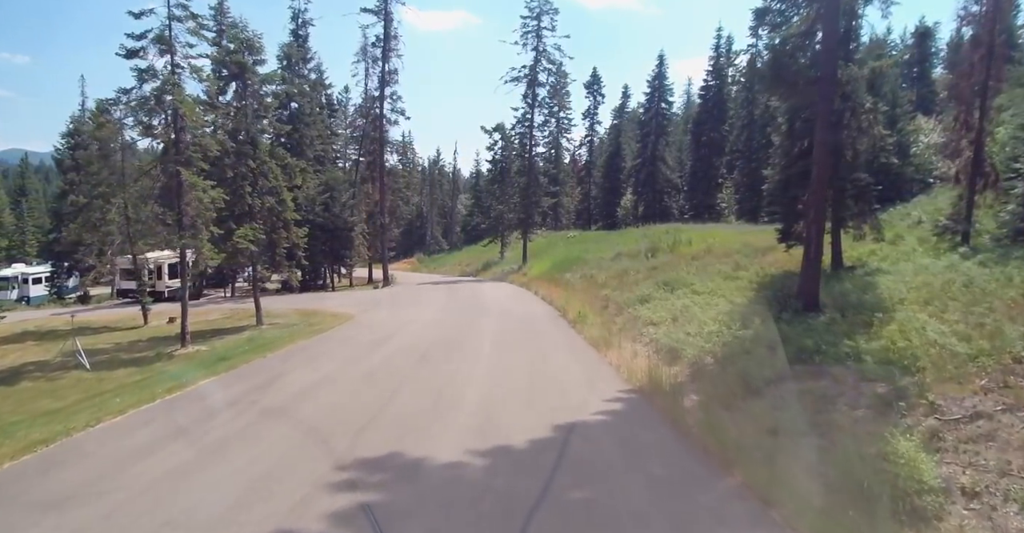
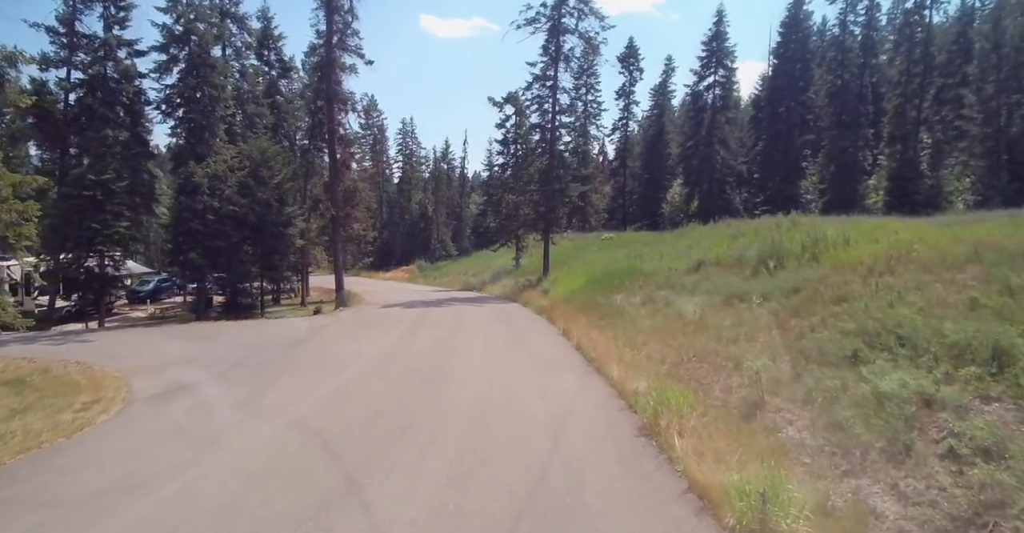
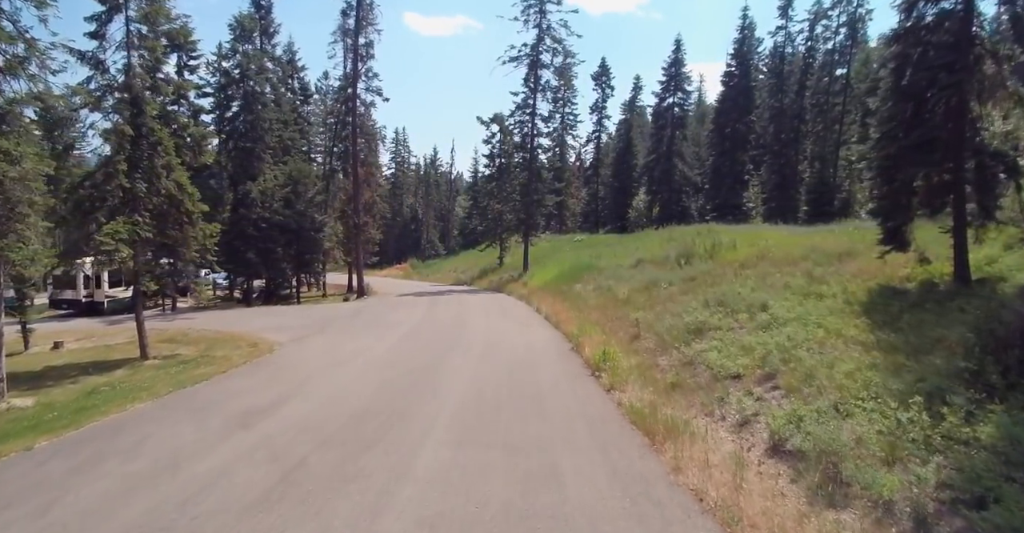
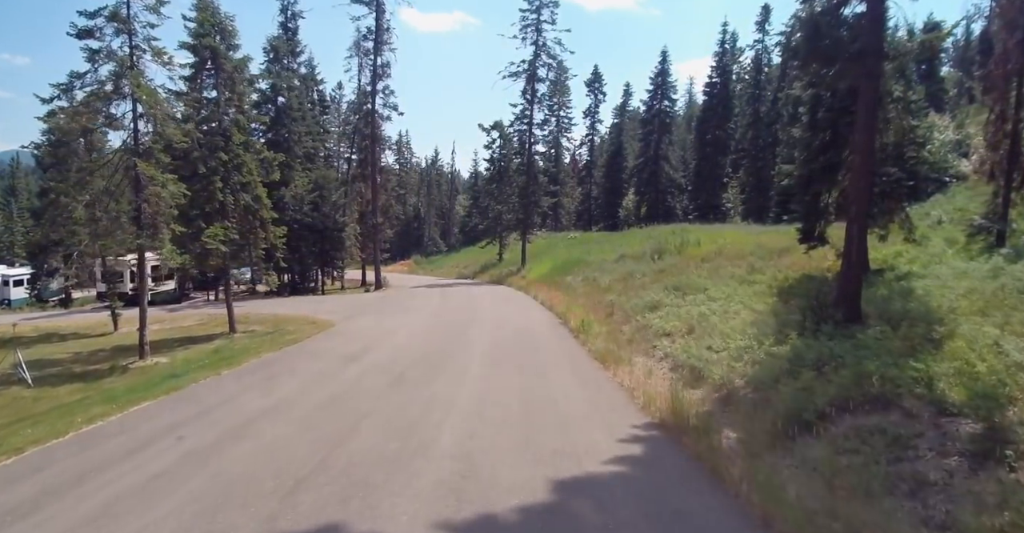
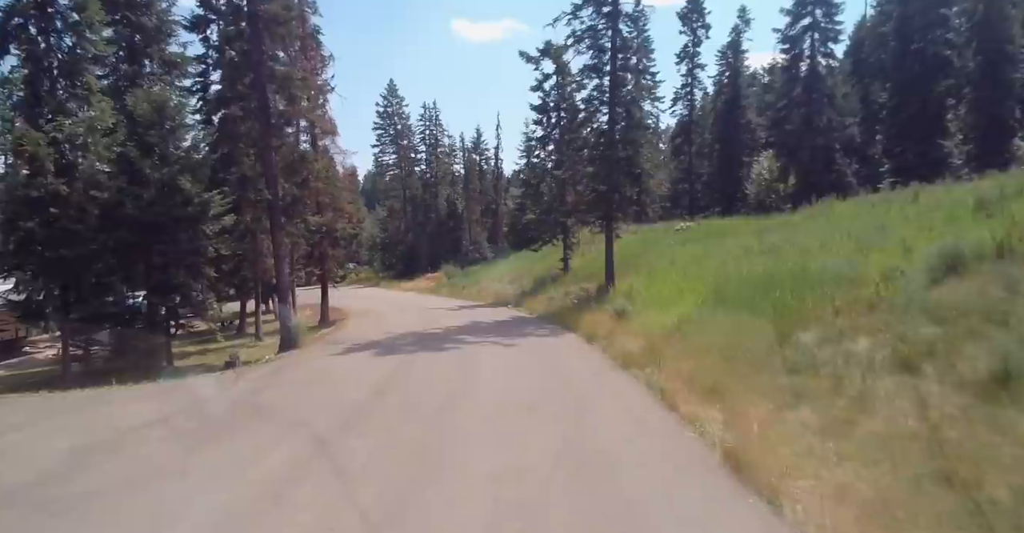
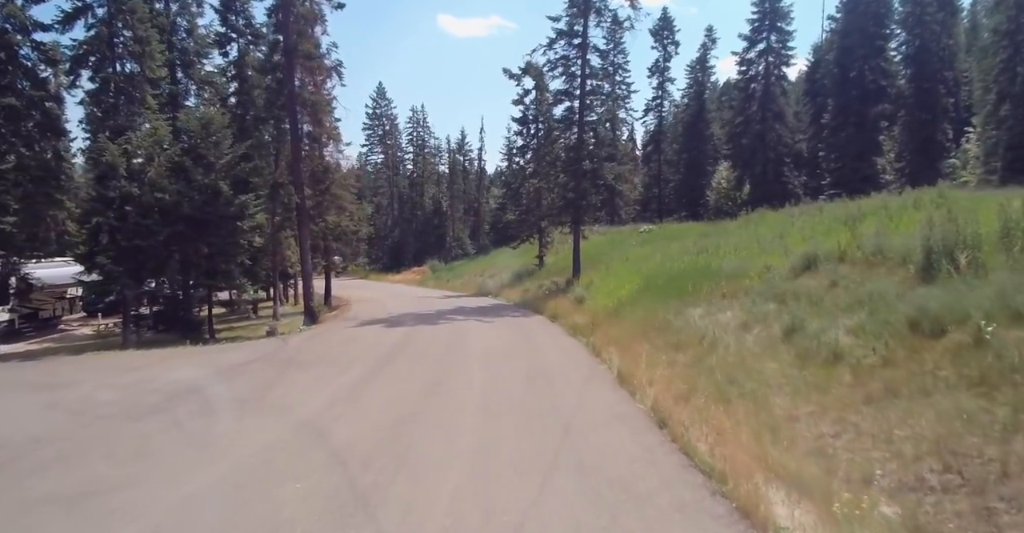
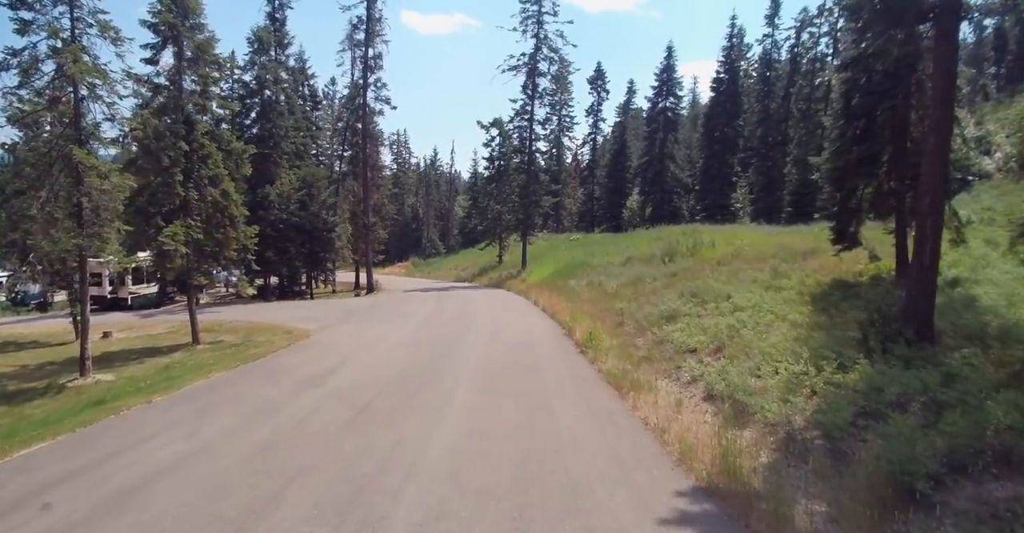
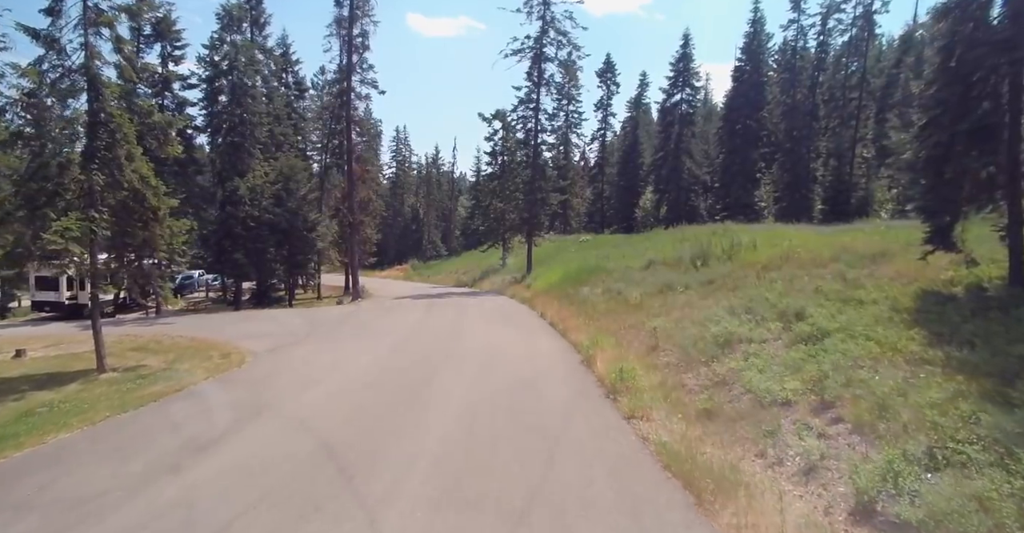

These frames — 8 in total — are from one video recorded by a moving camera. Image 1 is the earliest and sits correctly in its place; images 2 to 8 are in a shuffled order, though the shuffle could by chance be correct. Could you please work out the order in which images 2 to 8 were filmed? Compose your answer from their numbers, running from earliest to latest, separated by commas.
4, 7, 3, 8, 2, 6, 5
